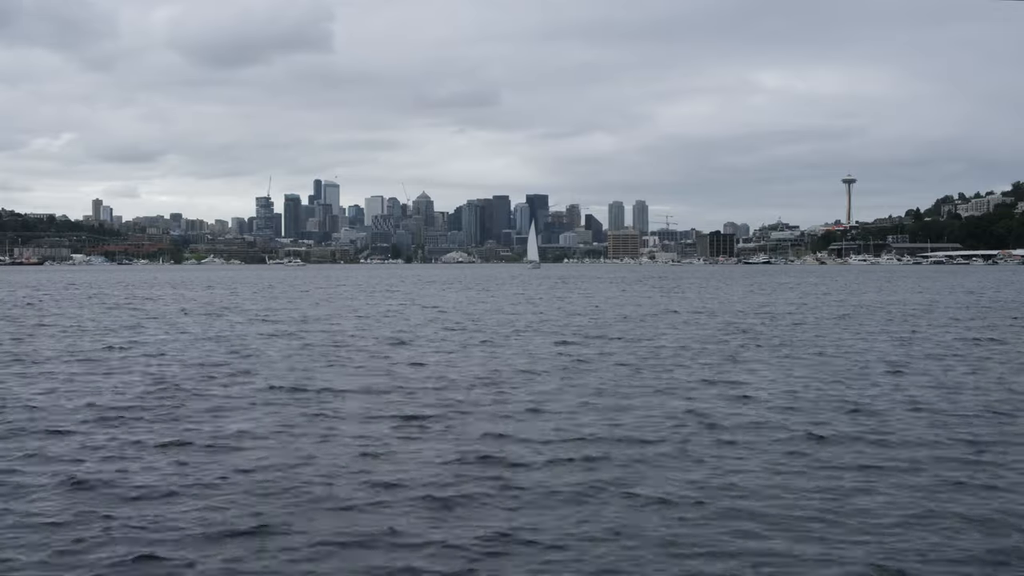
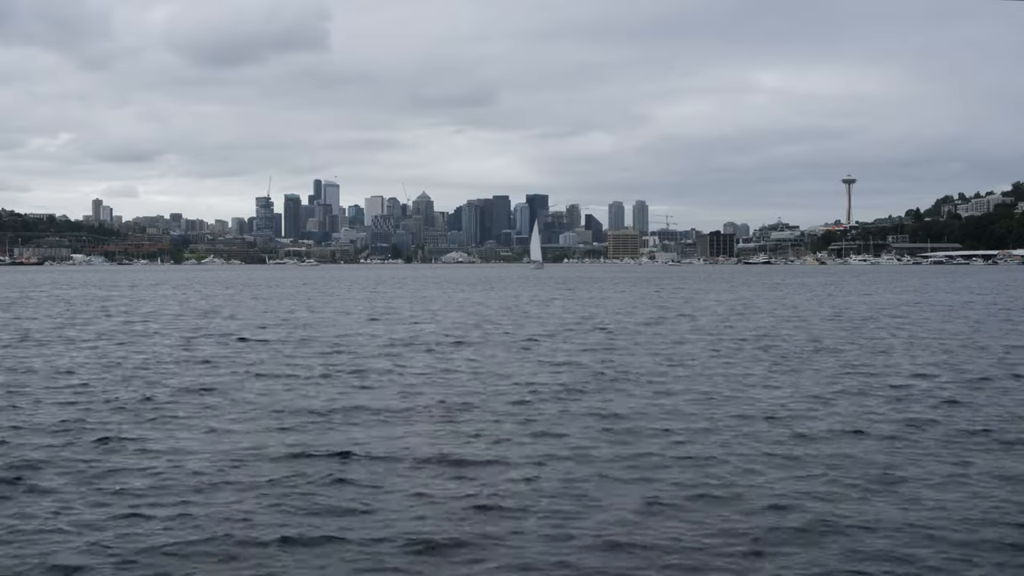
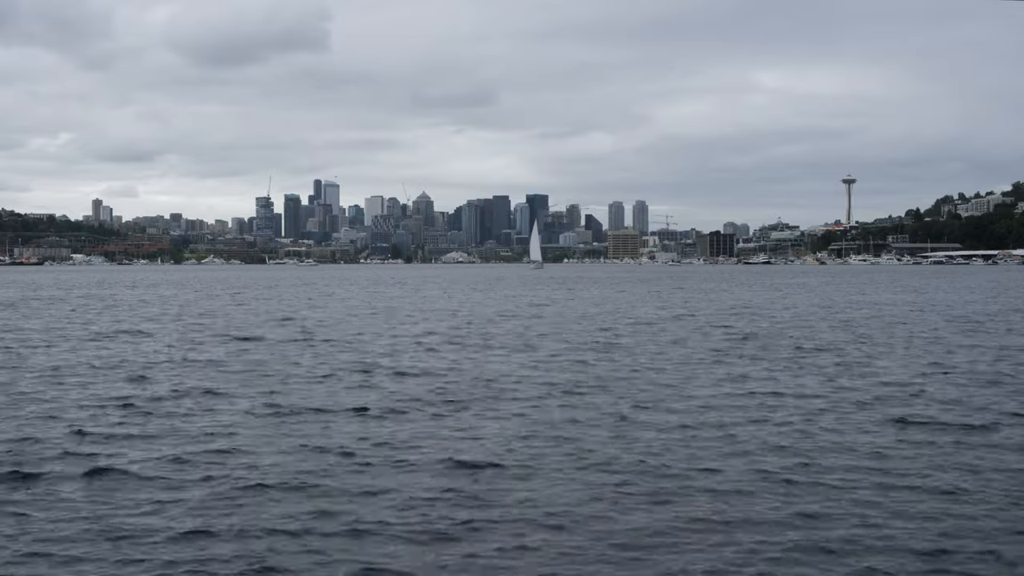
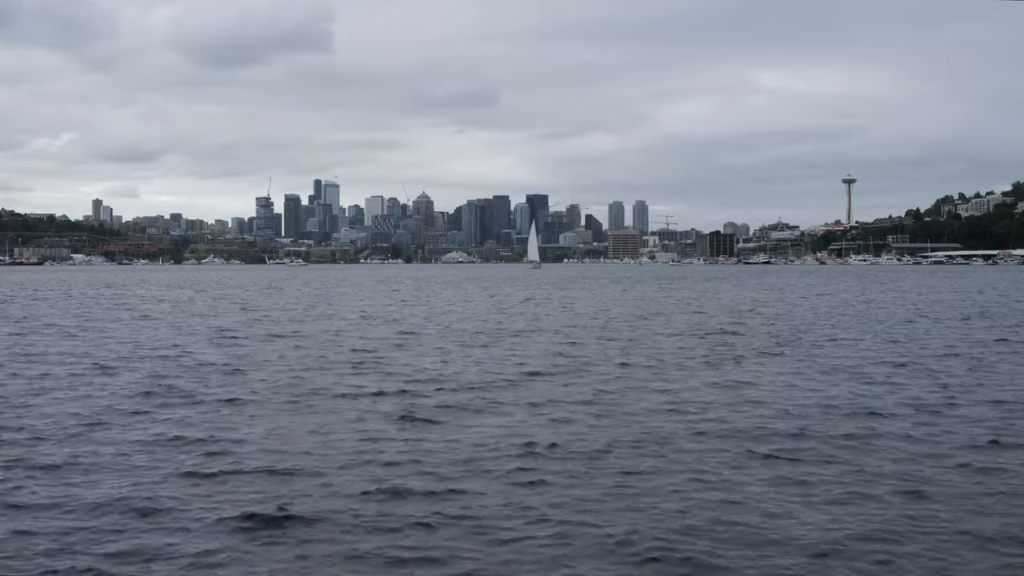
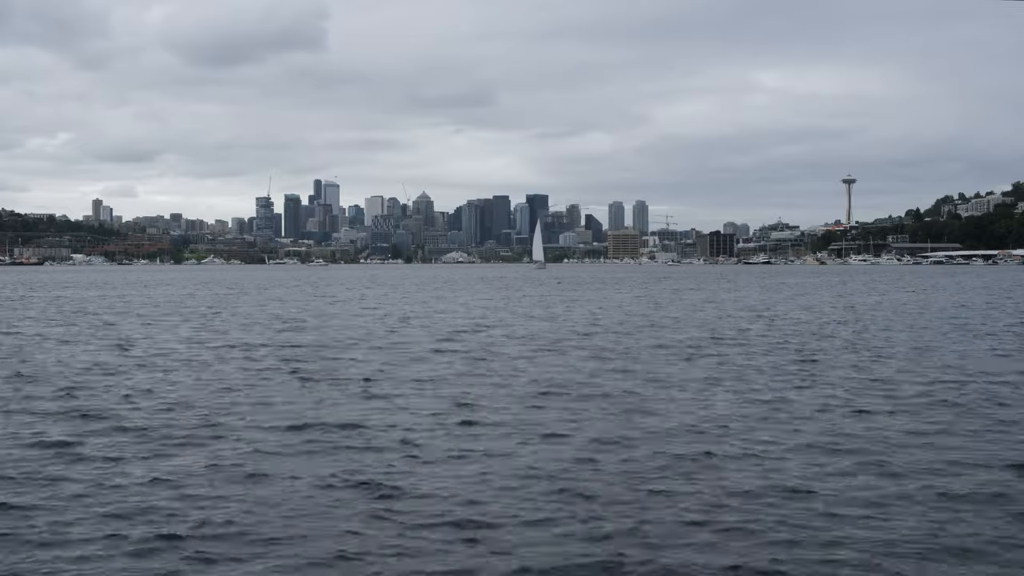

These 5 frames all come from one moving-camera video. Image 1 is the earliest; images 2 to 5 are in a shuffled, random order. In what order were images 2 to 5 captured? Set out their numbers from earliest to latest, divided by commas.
4, 3, 2, 5
